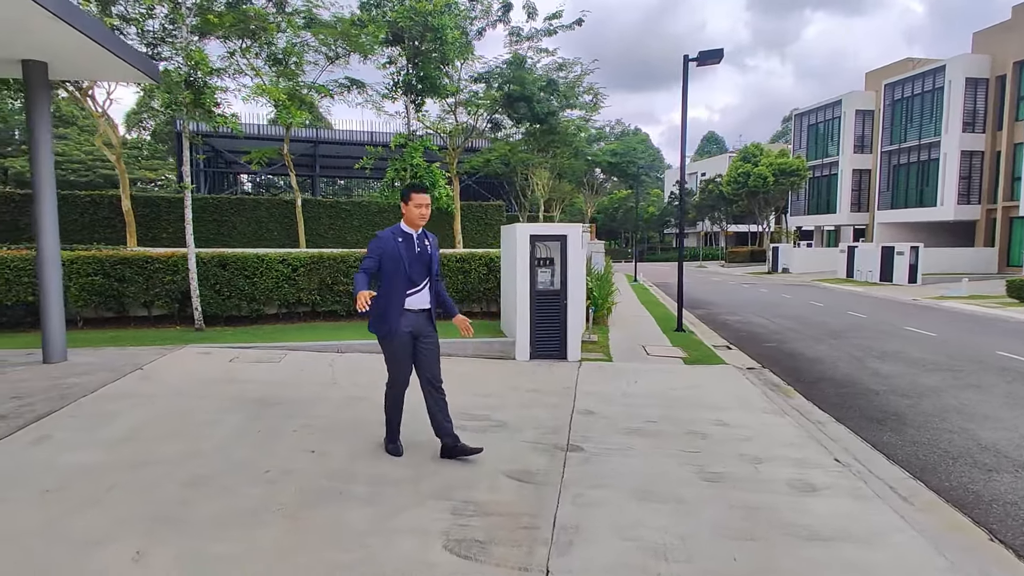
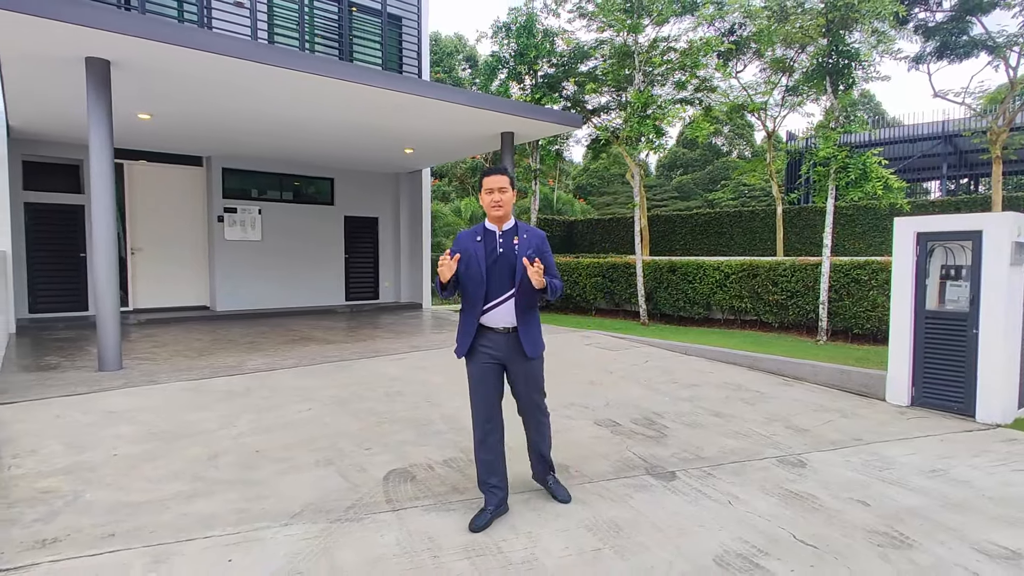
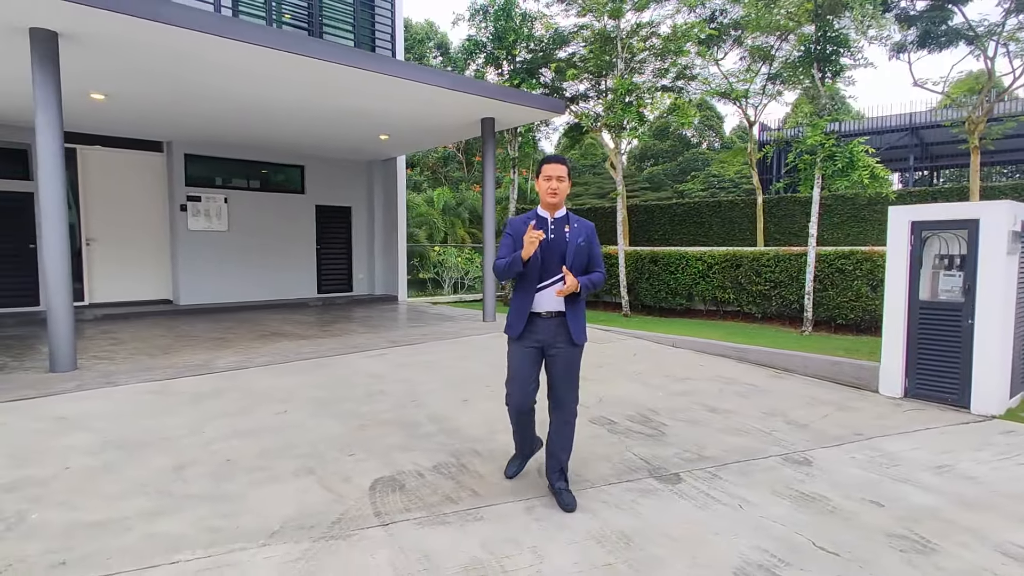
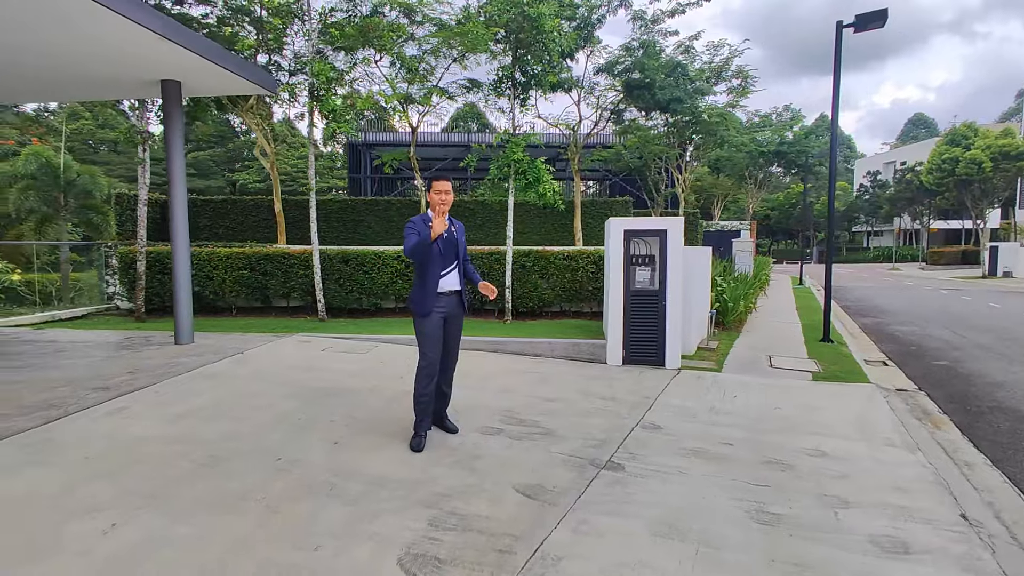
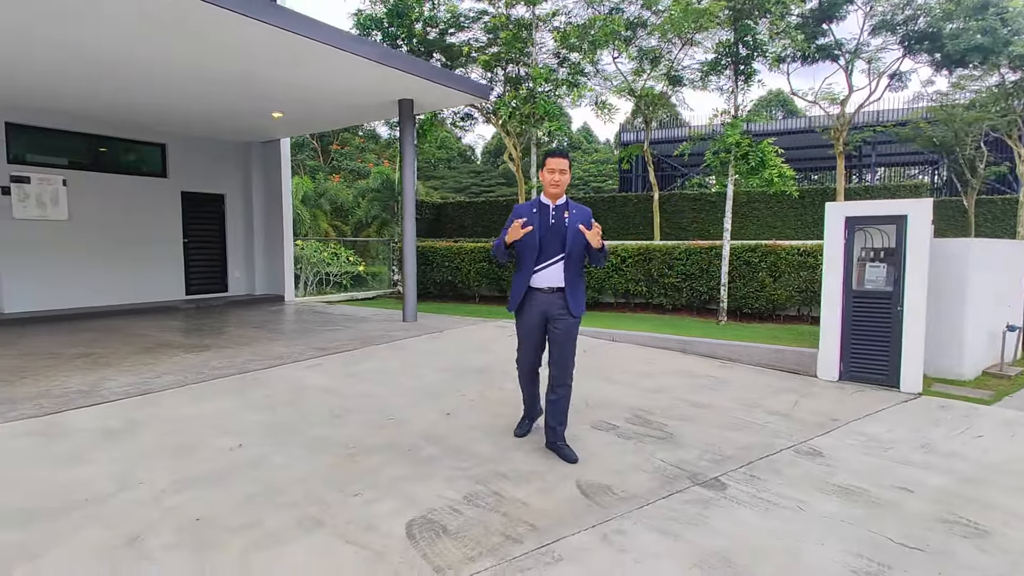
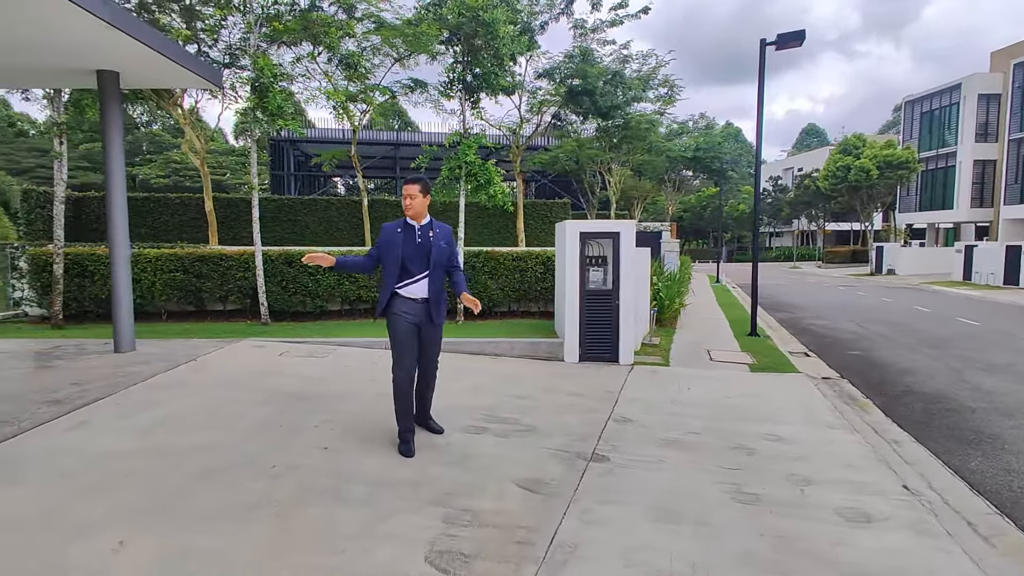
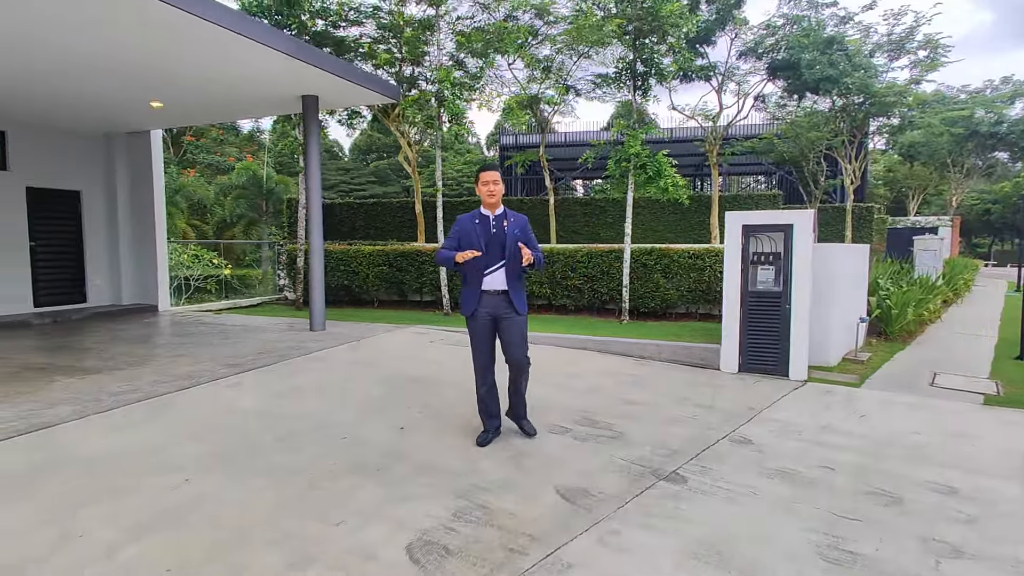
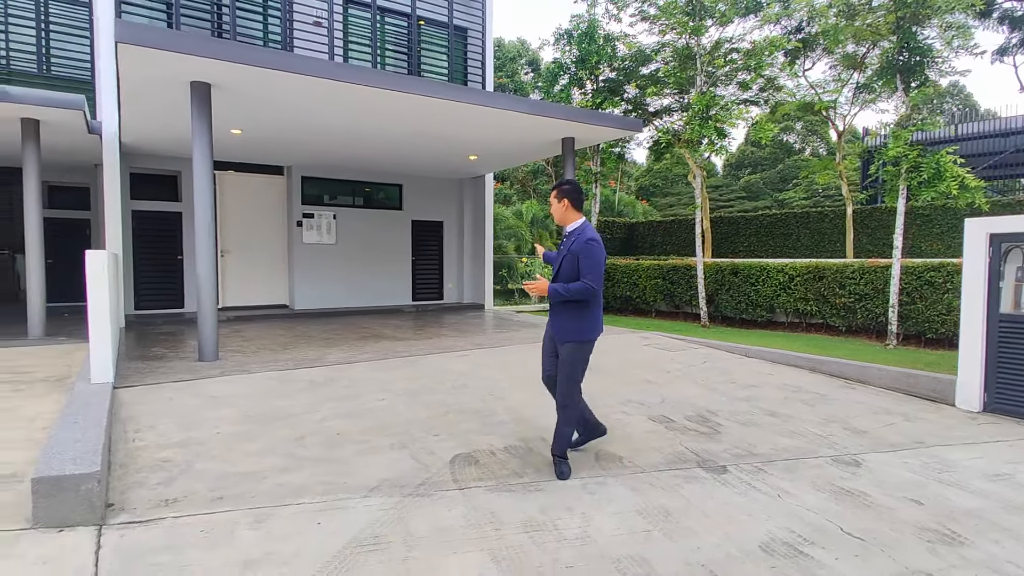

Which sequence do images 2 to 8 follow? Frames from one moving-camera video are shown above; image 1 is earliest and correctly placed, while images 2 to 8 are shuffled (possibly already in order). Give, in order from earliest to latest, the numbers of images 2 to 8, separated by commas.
6, 4, 7, 5, 3, 2, 8
